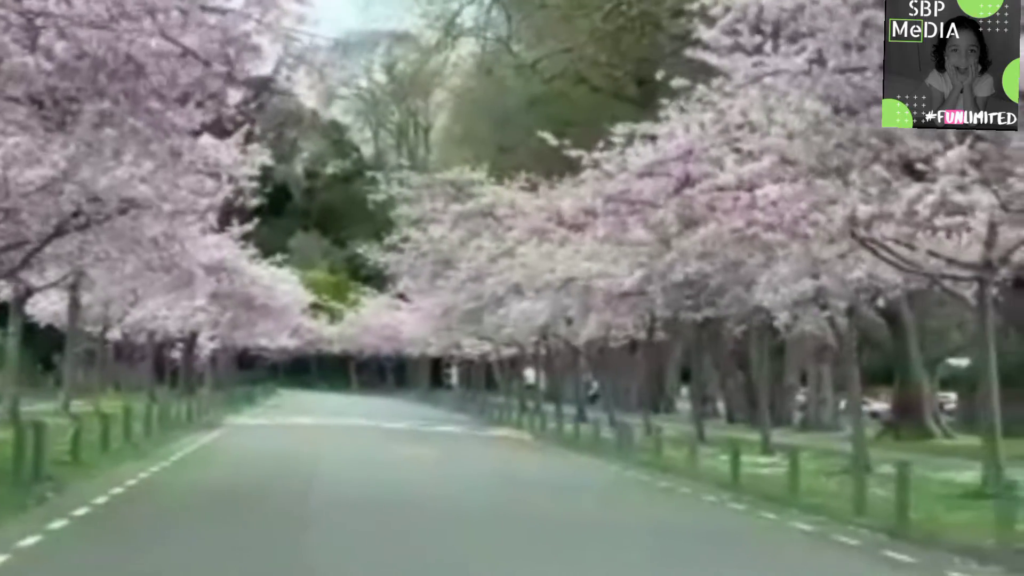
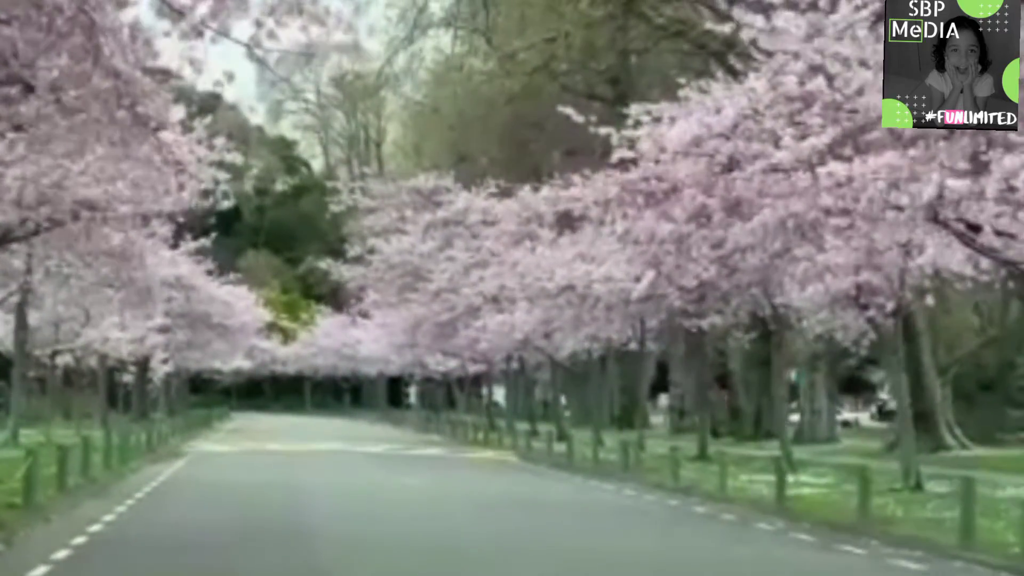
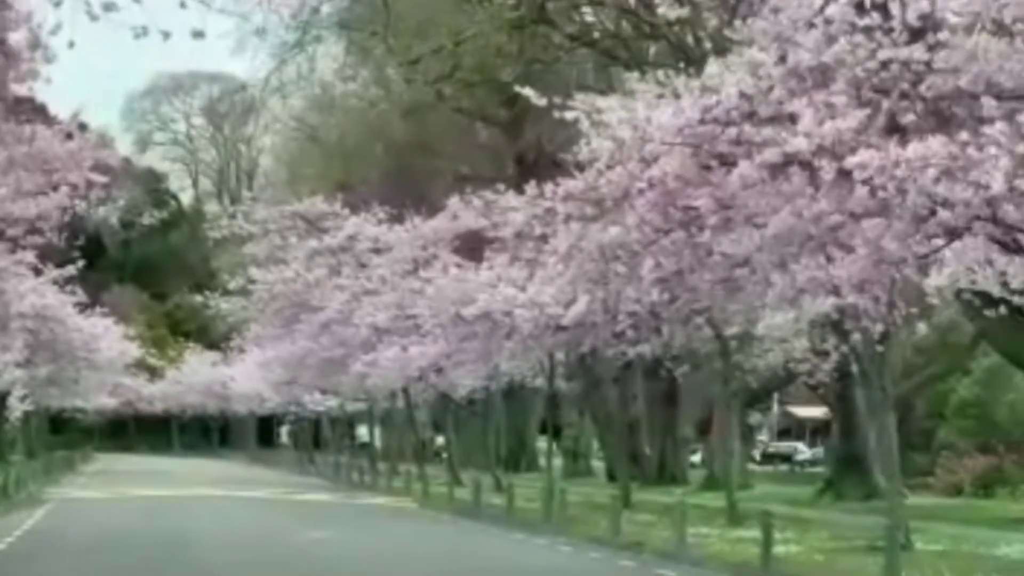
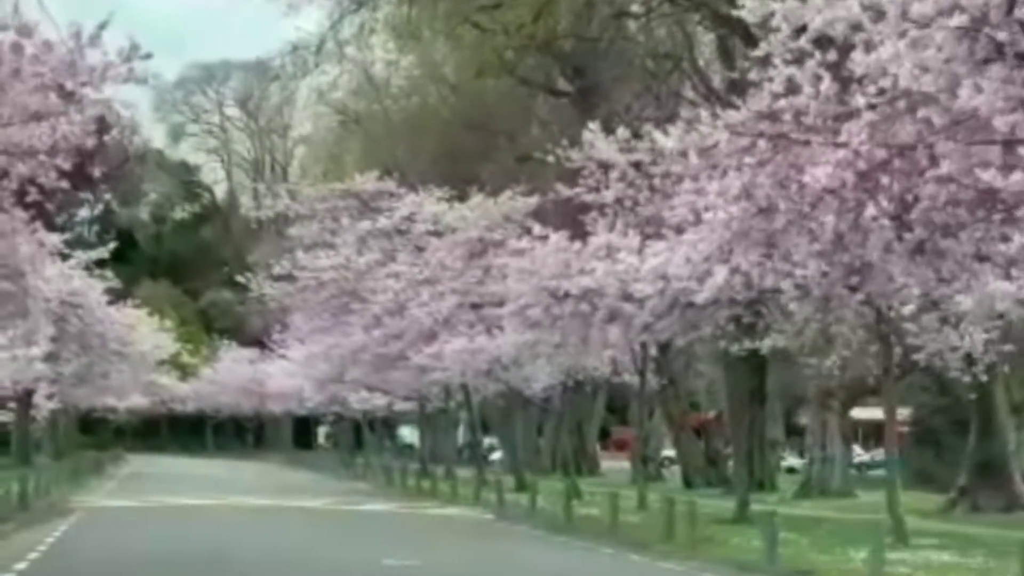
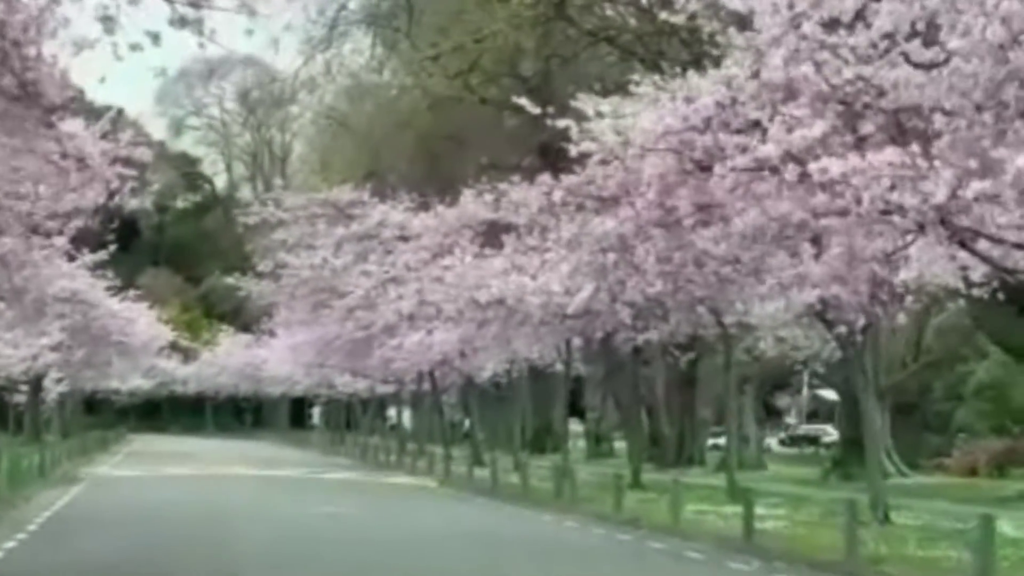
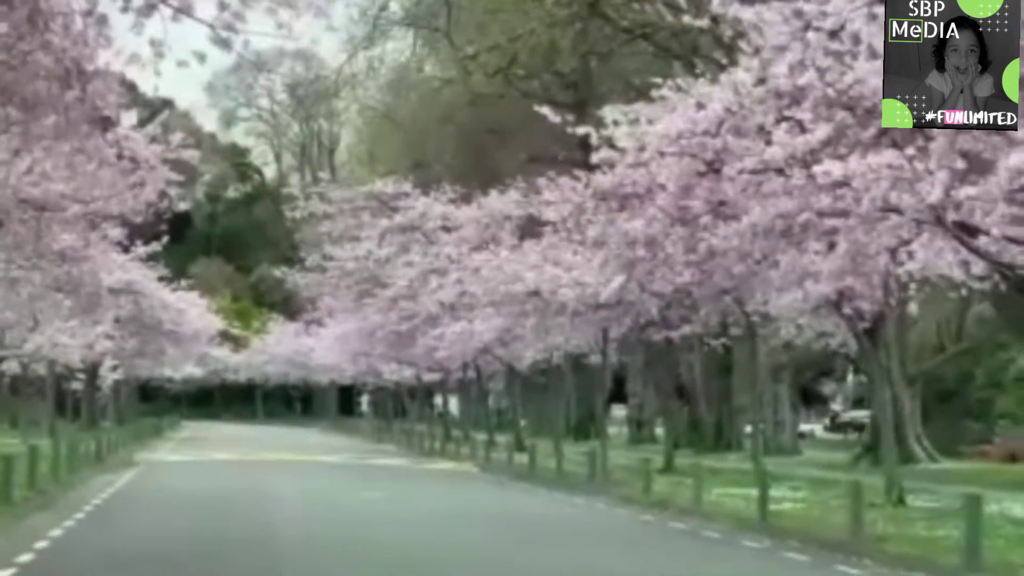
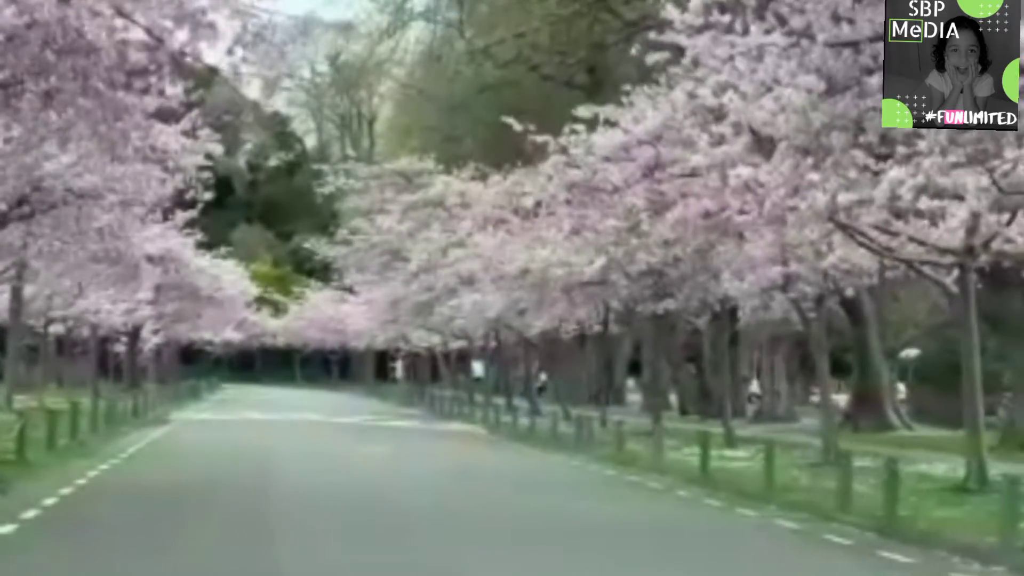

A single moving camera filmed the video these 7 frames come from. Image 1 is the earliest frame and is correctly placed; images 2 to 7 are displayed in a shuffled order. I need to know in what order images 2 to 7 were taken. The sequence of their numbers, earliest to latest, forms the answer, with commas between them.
7, 2, 6, 5, 3, 4
